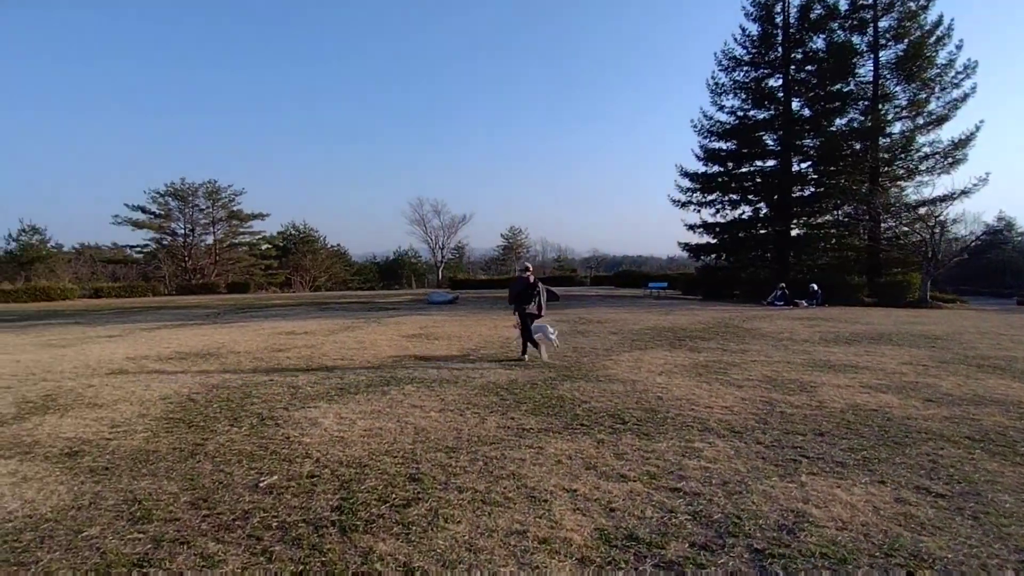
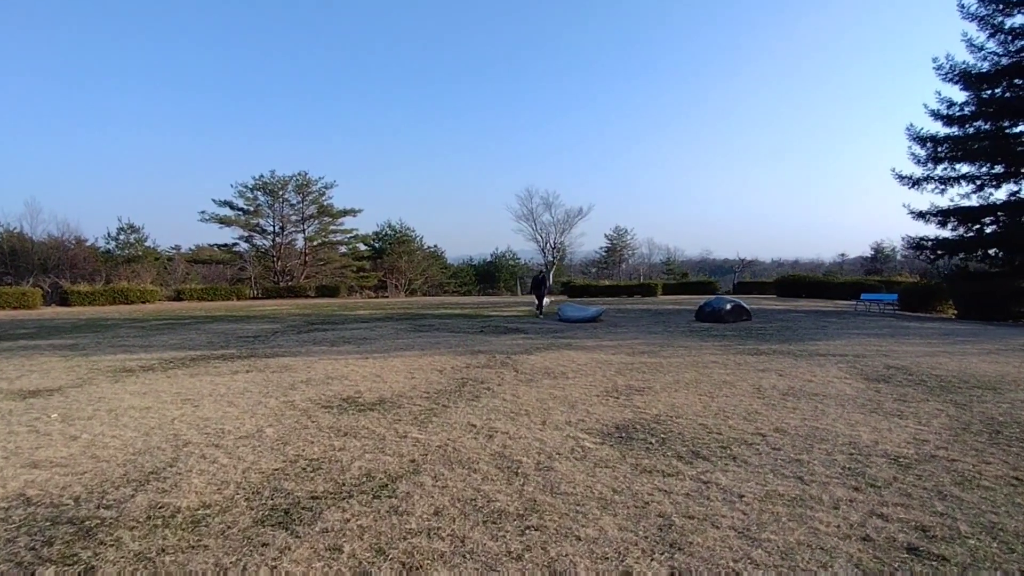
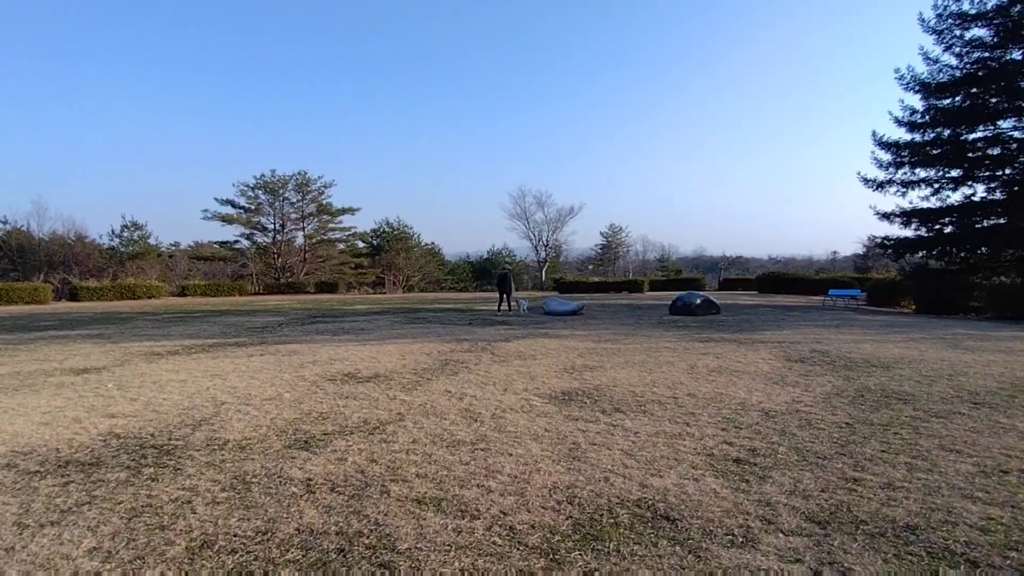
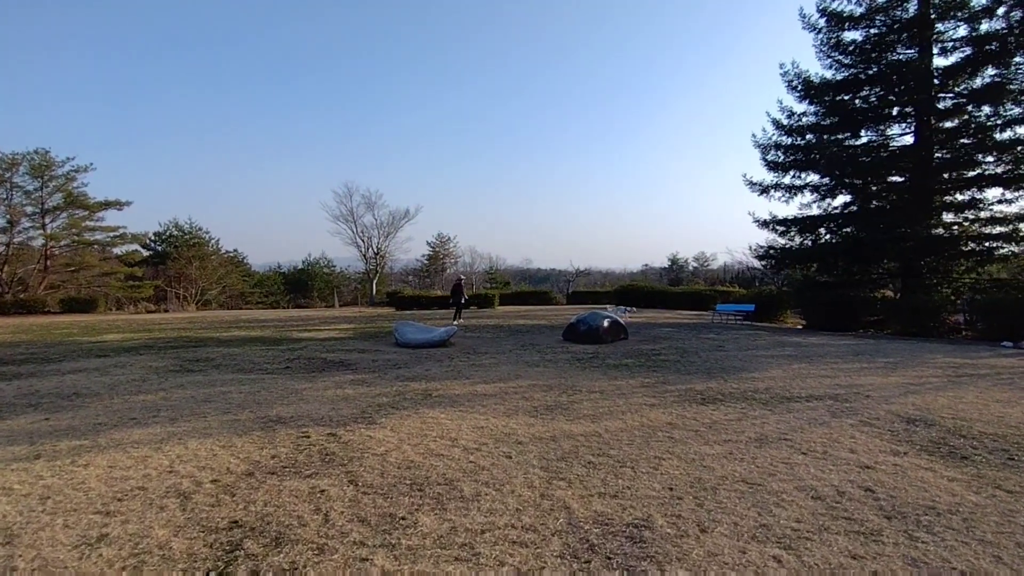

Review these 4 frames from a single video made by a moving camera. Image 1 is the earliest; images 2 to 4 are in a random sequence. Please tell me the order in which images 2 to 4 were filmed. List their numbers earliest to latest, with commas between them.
3, 2, 4
